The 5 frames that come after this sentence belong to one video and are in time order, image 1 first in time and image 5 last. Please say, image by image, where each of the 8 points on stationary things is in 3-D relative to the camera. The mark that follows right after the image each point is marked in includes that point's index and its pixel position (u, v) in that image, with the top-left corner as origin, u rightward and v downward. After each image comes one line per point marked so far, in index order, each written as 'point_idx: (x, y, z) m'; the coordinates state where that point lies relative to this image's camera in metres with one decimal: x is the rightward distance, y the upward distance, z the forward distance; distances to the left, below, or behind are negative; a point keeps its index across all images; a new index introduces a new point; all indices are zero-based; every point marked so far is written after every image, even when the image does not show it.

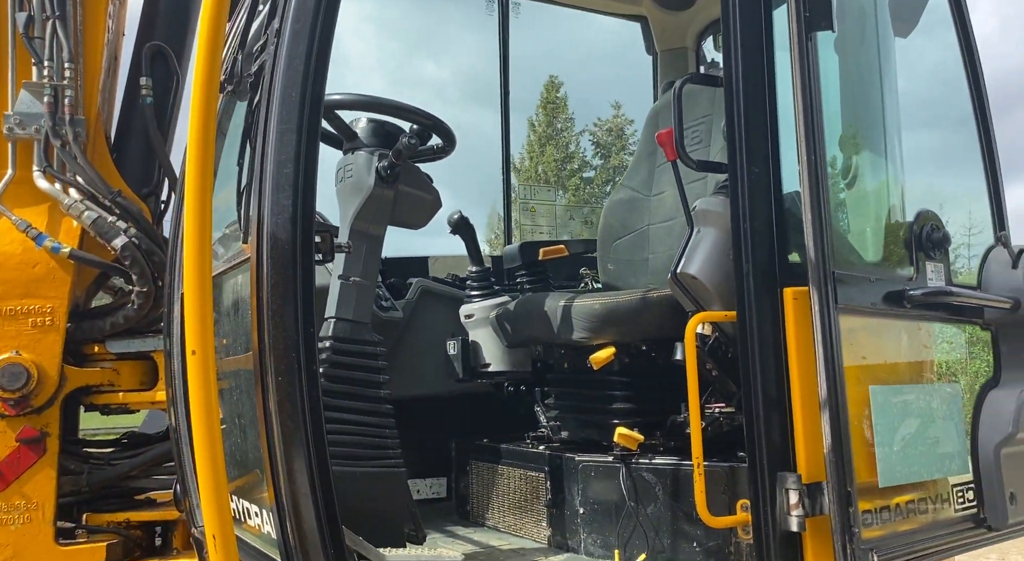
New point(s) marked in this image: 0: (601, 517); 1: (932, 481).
0: (+0.2, -0.5, +1.8) m
1: (+0.9, -0.4, +1.9) m
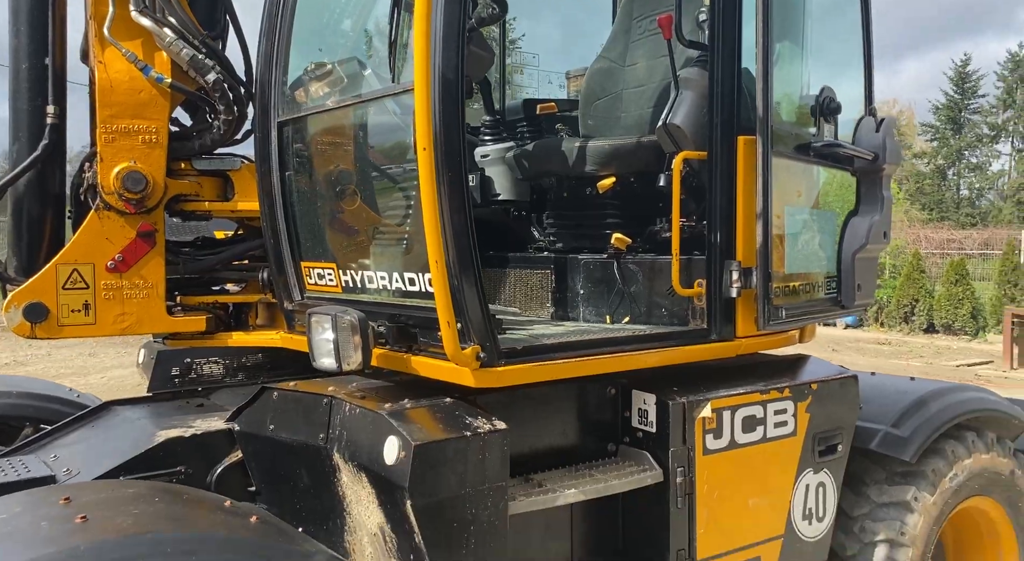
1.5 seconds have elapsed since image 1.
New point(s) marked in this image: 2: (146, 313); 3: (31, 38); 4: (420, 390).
0: (+0.3, 0.0, +2.6) m
1: (+1.0, 0.0, +2.7) m
2: (-1.1, -0.1, +2.6) m
3: (-1.4, +0.7, +2.5) m
4: (-0.2, -0.3, +2.2) m
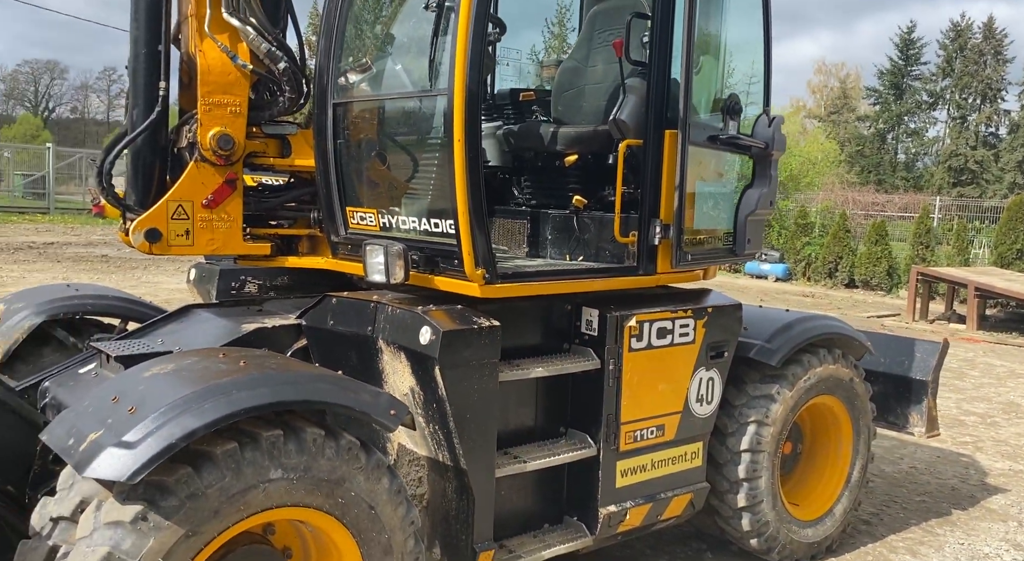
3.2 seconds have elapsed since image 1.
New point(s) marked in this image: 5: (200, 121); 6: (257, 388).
0: (+0.2, +0.2, +3.6) m
1: (+0.9, +0.2, +3.8) m
2: (-1.2, +0.2, +3.5) m
3: (-1.4, +1.0, +3.3) m
4: (-0.3, -0.1, +3.1) m
5: (-1.2, +0.6, +3.4) m
6: (-0.7, -0.3, +2.4) m
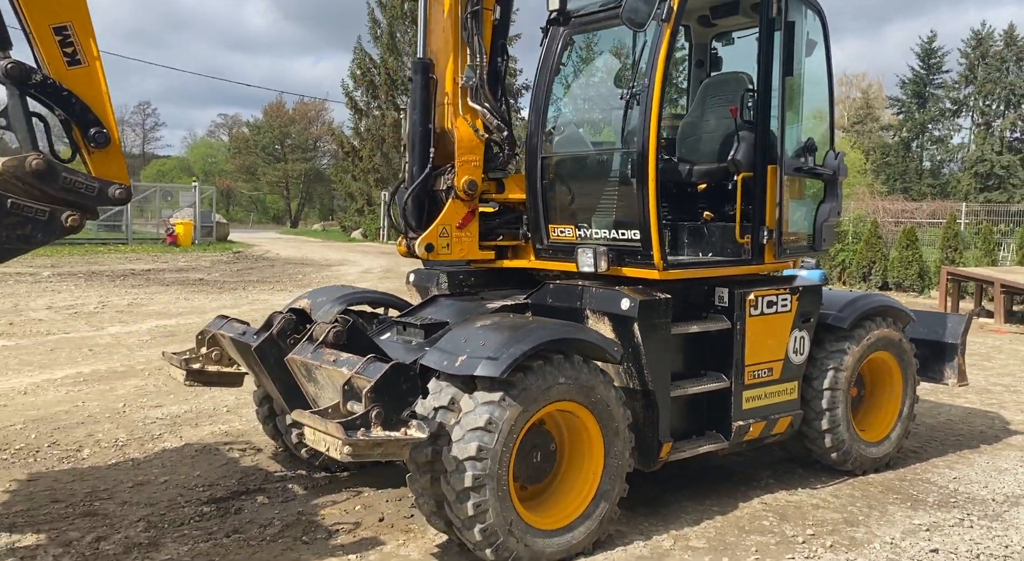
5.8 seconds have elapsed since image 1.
0: (+1.1, +0.2, +5.2) m
1: (+1.8, +0.3, +5.4) m
2: (-0.3, +0.2, +5.1) m
3: (-0.5, +1.0, +5.0) m
4: (+0.6, 0.0, +4.8) m
5: (-0.3, +0.7, +5.0) m
6: (+0.2, -0.2, +4.1) m
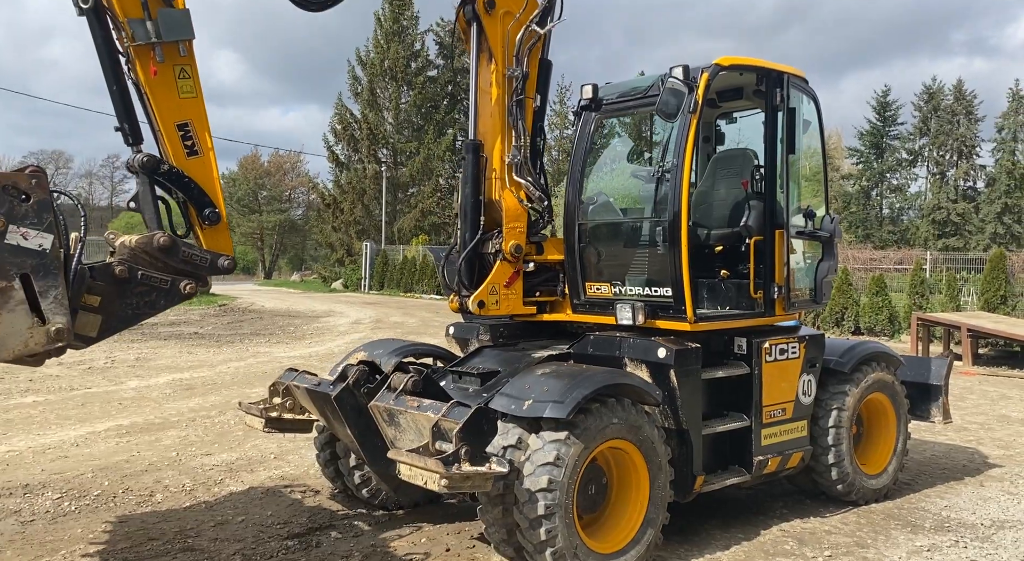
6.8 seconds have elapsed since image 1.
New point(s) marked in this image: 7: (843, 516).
0: (+1.4, -0.1, +5.9) m
1: (+2.1, 0.0, +6.1) m
2: (0.0, -0.2, +5.7) m
3: (-0.3, +0.6, +5.7) m
4: (+0.9, -0.3, +5.4) m
5: (-0.1, +0.3, +5.7) m
6: (+0.5, -0.5, +4.7) m
7: (+2.3, -1.7, +6.0) m
